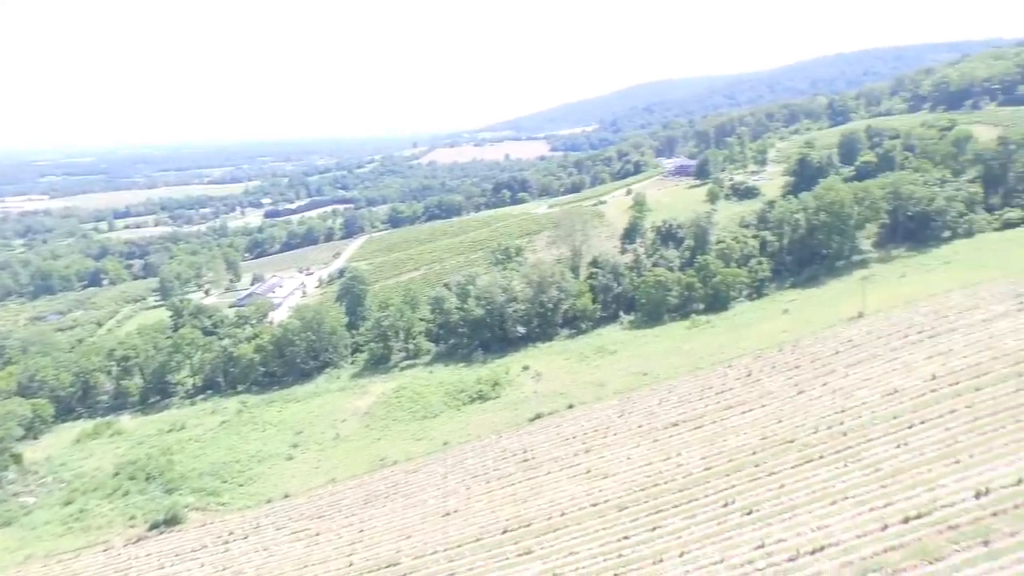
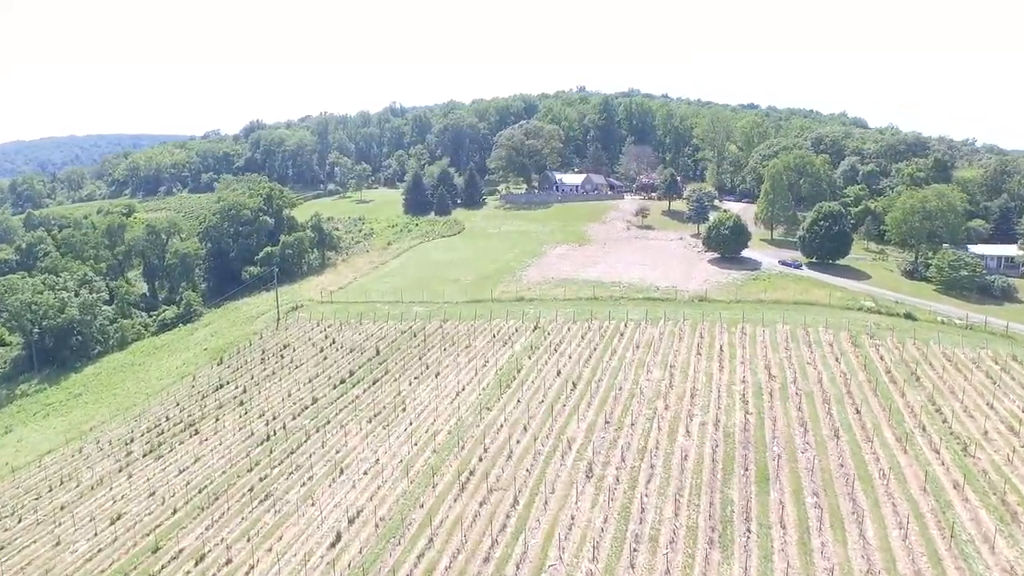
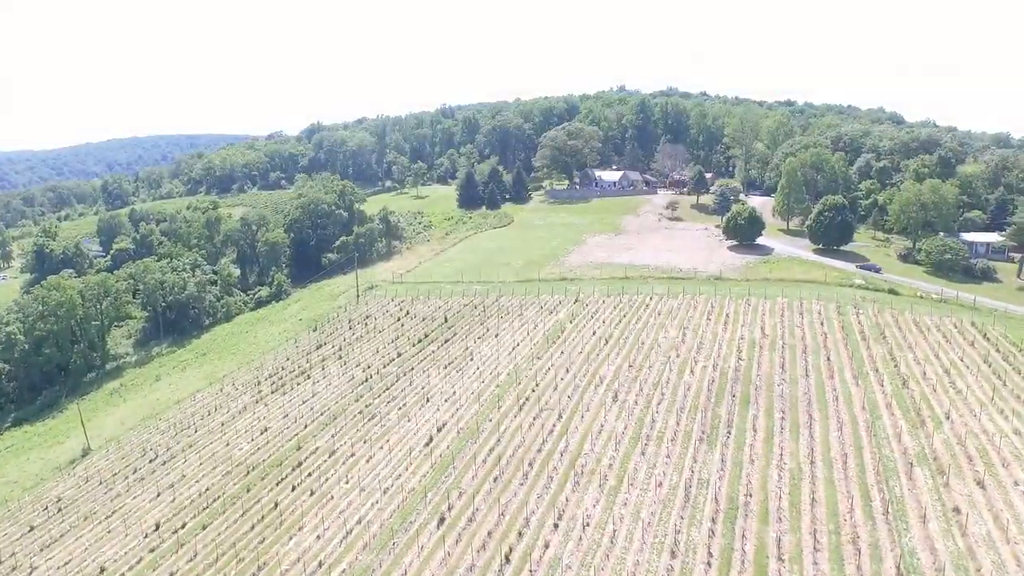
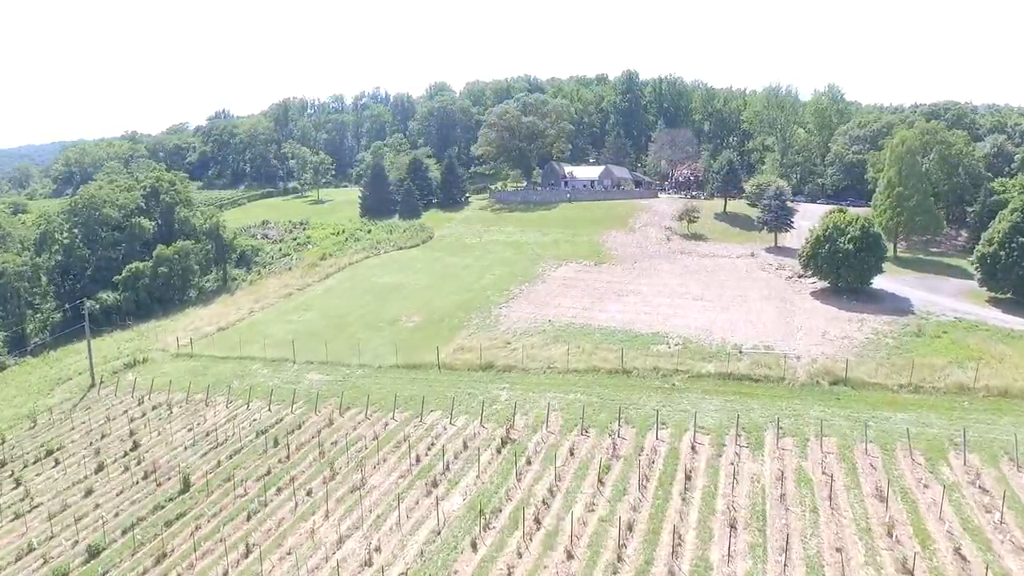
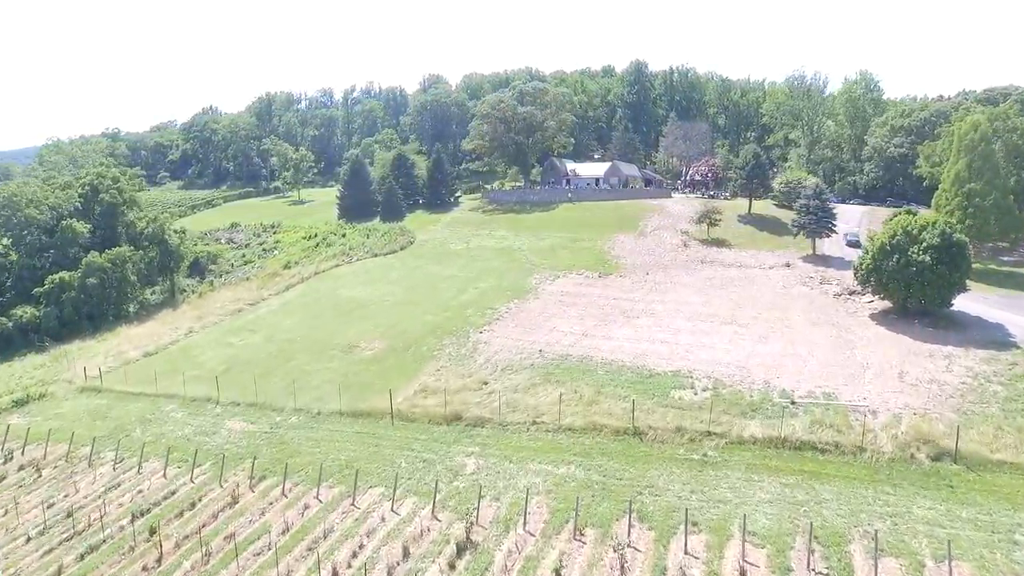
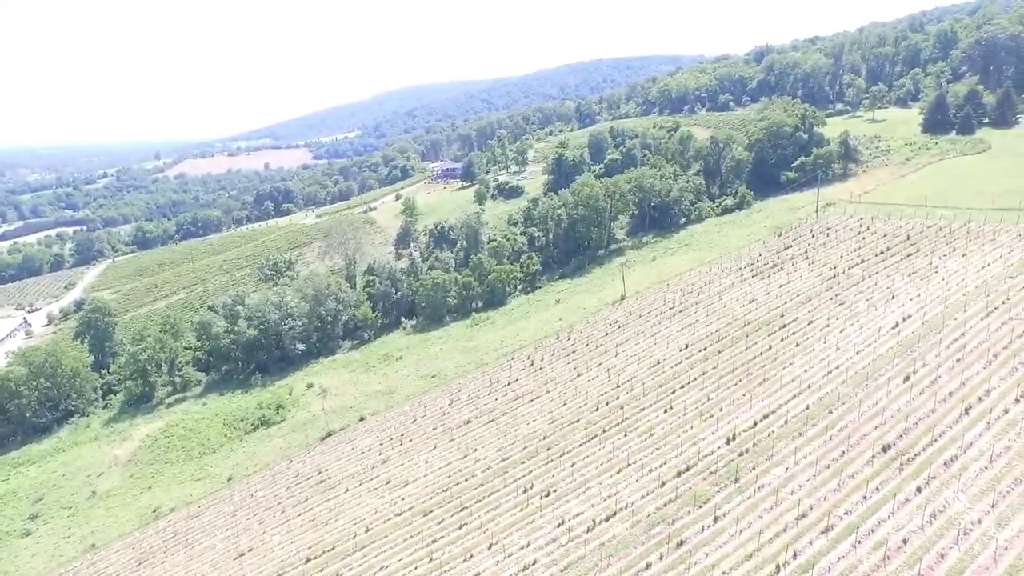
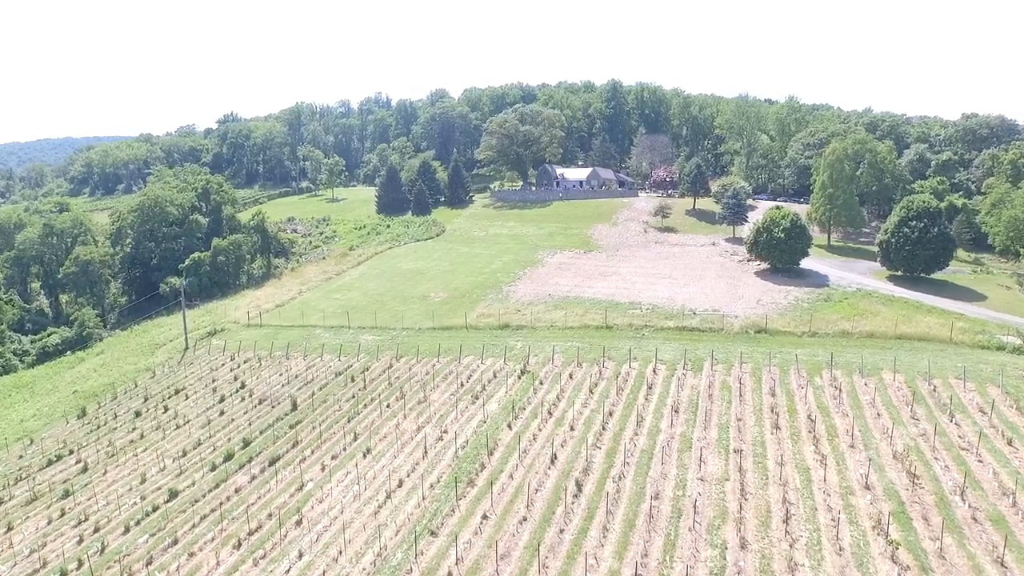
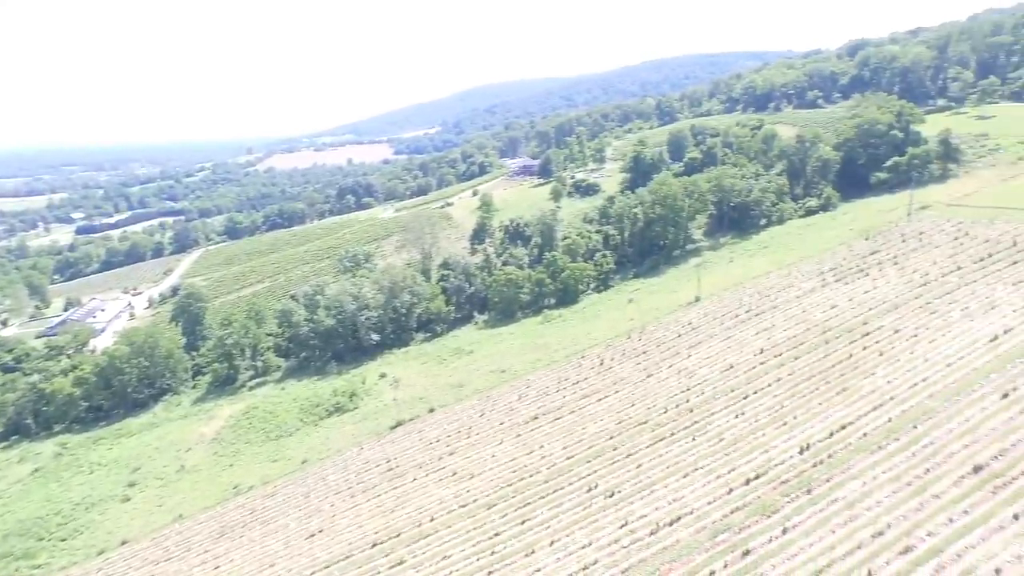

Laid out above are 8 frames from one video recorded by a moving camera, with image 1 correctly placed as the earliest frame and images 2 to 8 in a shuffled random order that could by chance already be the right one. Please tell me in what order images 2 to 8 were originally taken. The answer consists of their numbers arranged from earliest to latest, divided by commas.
8, 6, 3, 2, 7, 4, 5
